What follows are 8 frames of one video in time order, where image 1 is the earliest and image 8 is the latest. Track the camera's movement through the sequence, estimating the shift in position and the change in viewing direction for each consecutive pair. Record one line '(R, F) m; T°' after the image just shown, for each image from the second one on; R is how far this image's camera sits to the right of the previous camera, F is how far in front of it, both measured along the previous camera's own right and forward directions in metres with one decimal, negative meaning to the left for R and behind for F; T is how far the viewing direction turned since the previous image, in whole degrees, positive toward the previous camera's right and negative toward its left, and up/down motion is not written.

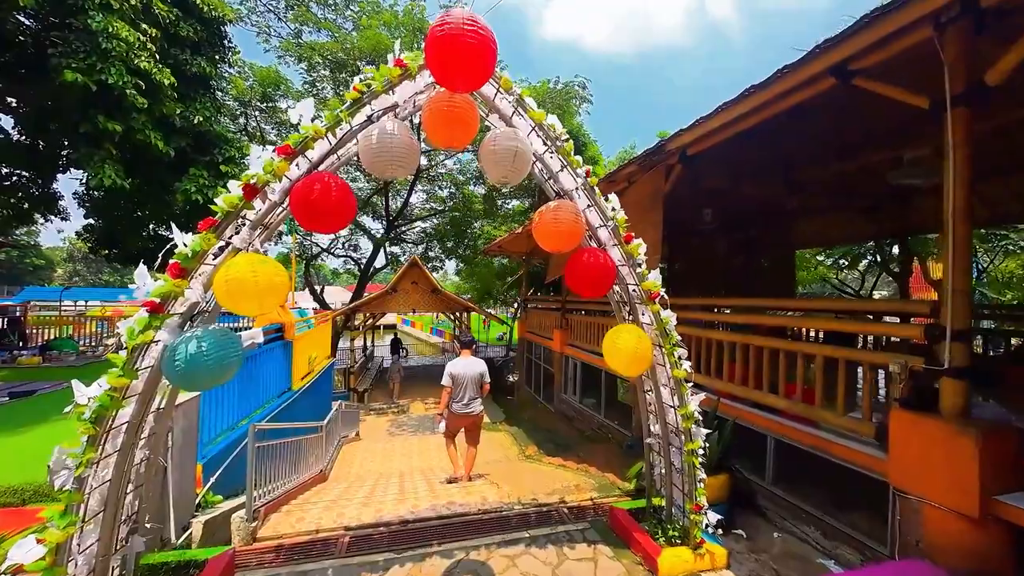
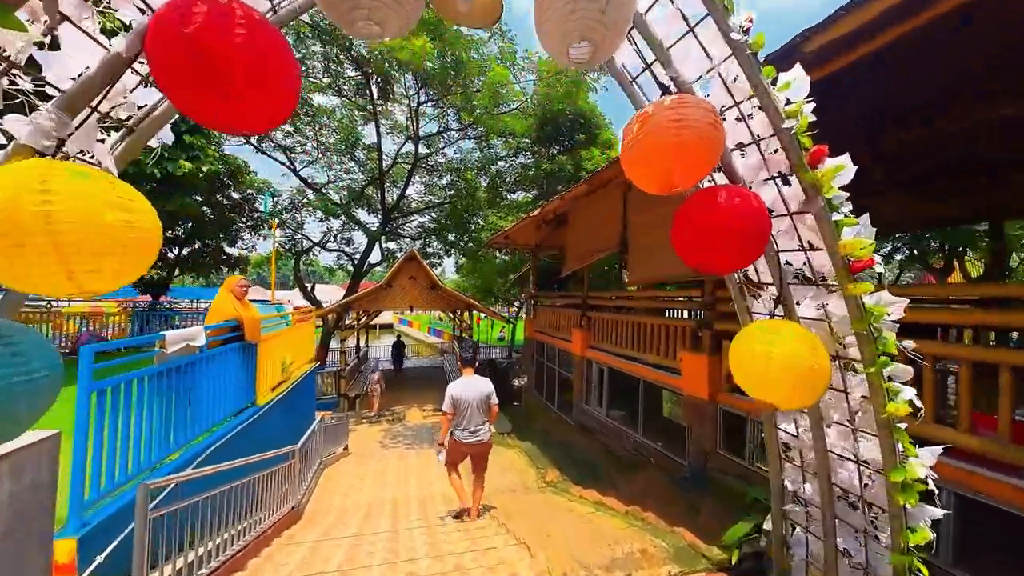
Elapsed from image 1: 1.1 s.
(-0.4, +1.4) m; 0°
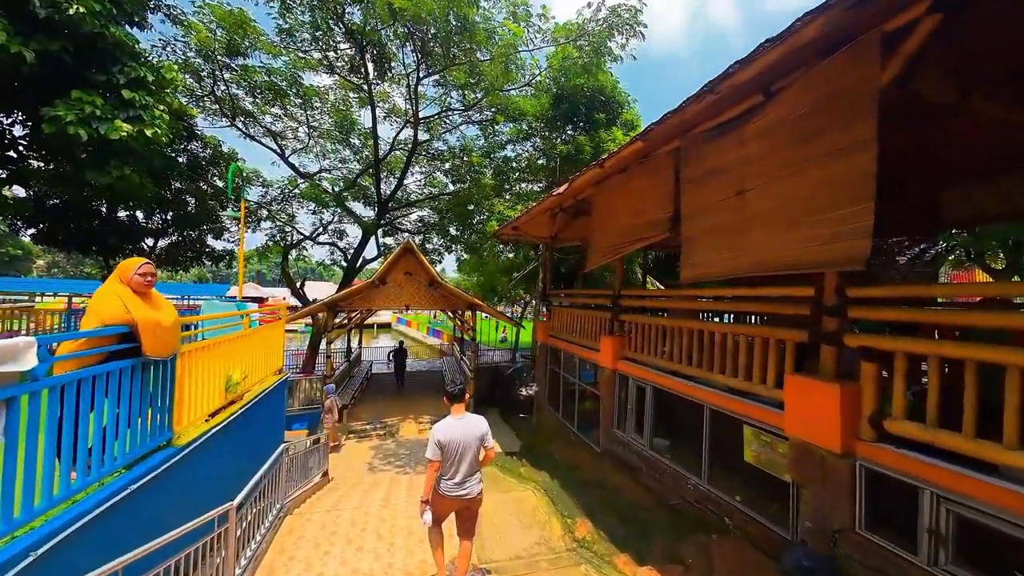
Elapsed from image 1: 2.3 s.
(-0.3, +1.6) m; 0°
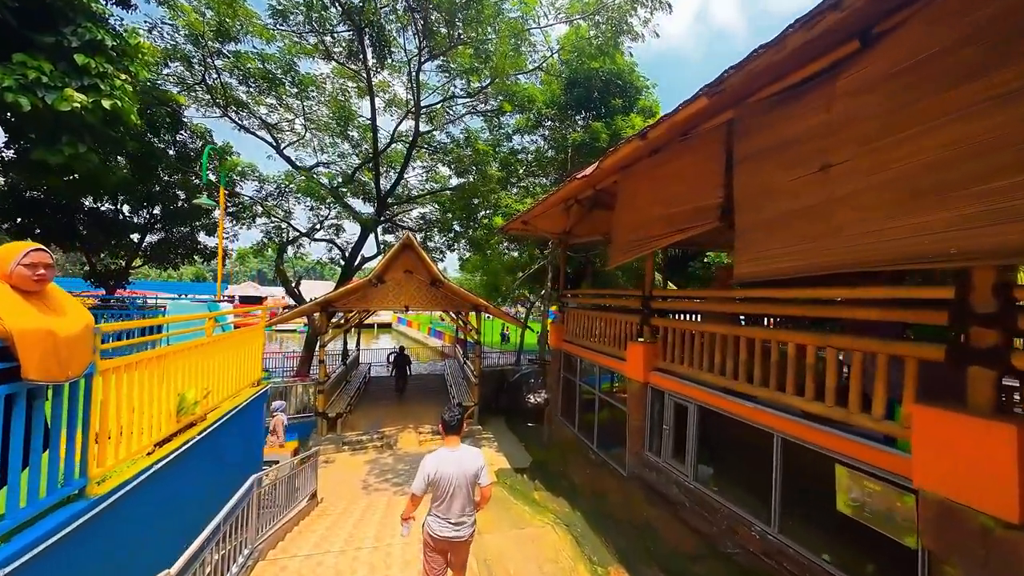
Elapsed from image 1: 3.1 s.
(-0.2, +0.9) m; 0°
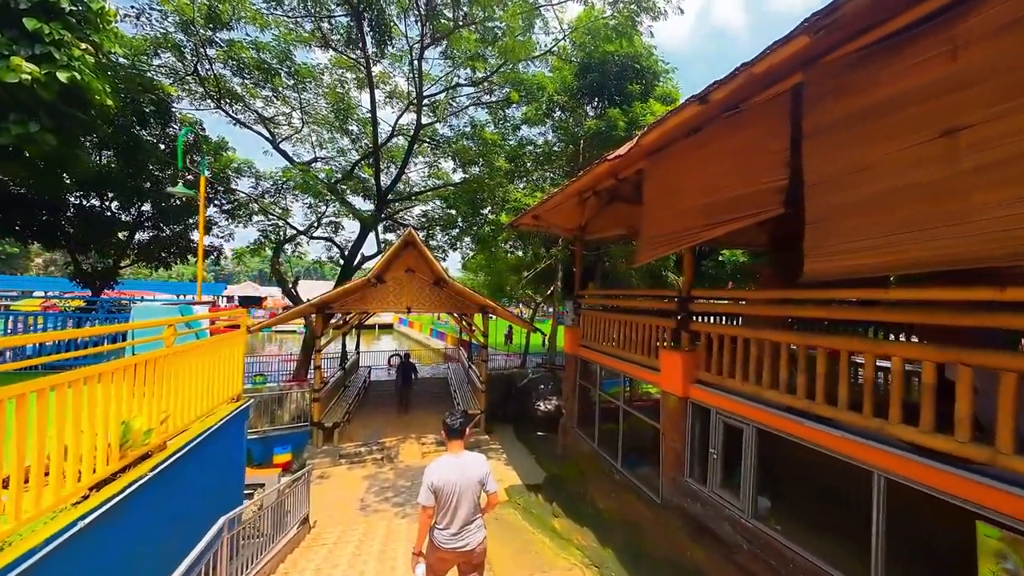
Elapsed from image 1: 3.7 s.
(-0.2, +0.8) m; 0°
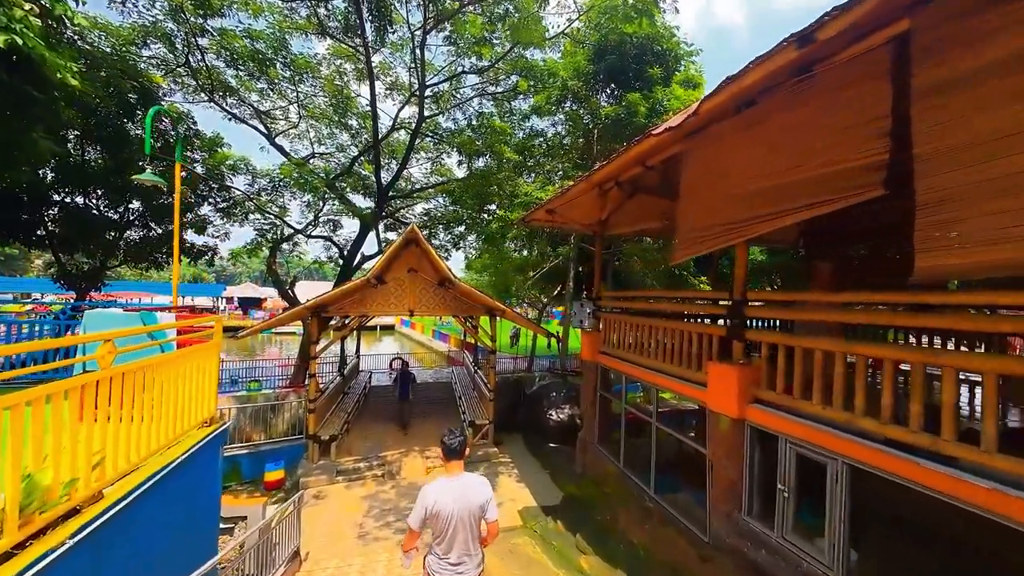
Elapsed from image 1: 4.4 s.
(-0.2, +0.8) m; 0°
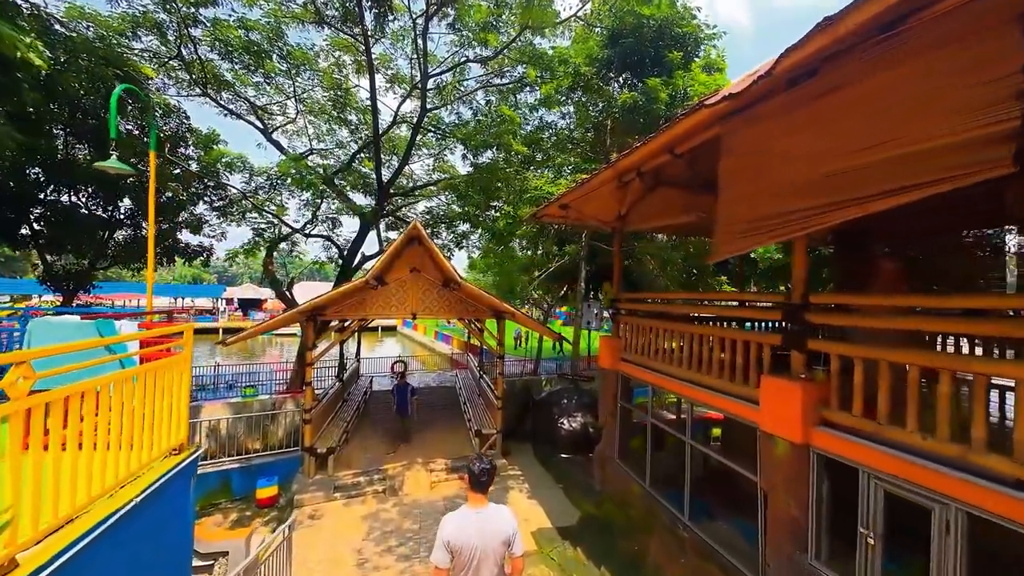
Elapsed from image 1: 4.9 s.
(-0.2, +0.7) m; 0°
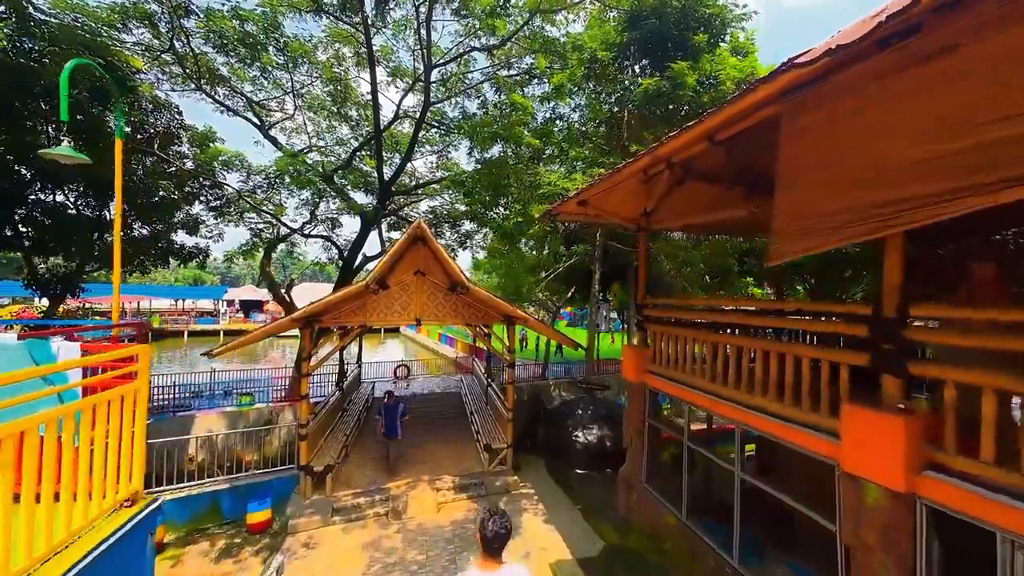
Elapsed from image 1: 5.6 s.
(-0.2, +0.7) m; 0°
